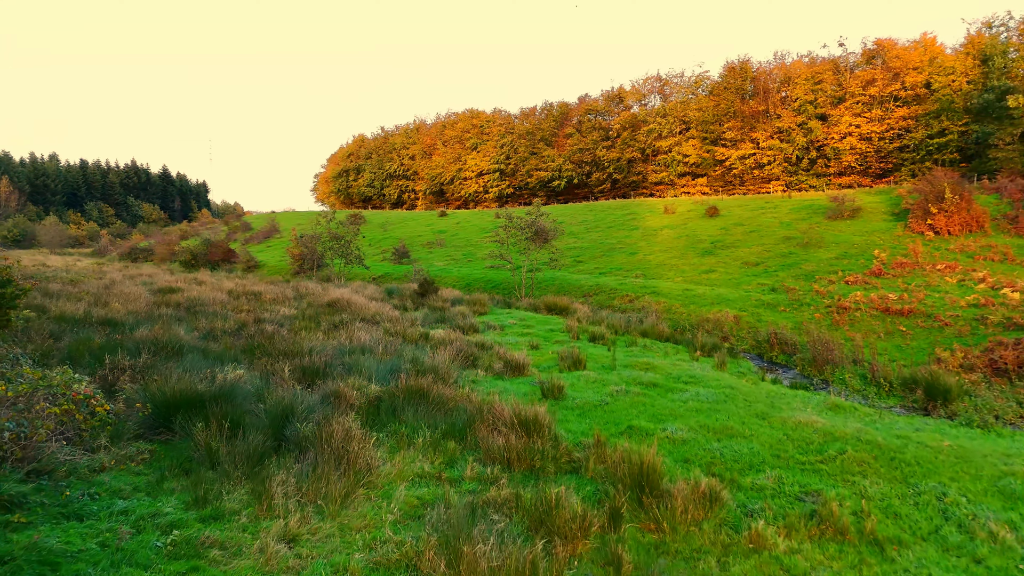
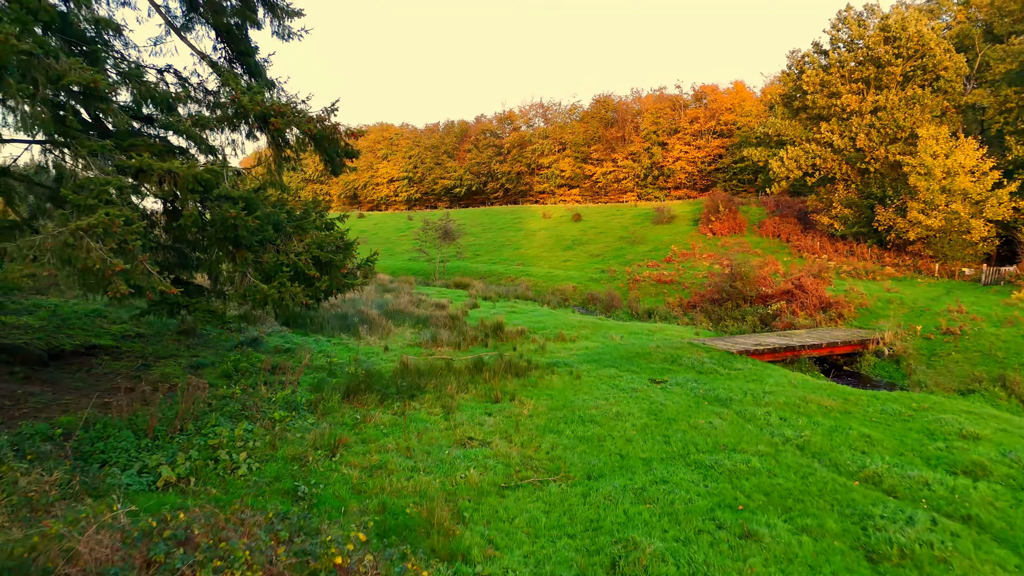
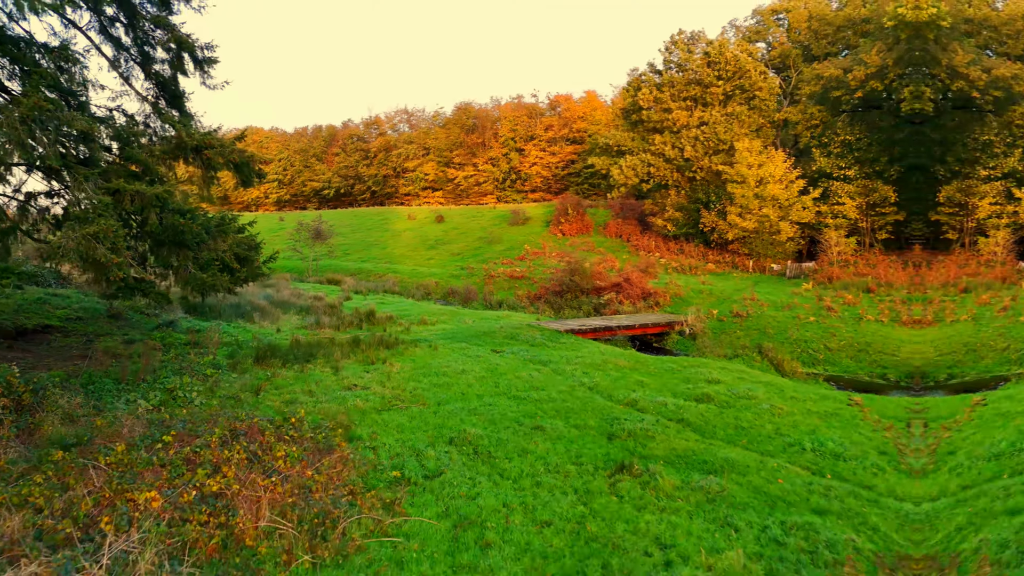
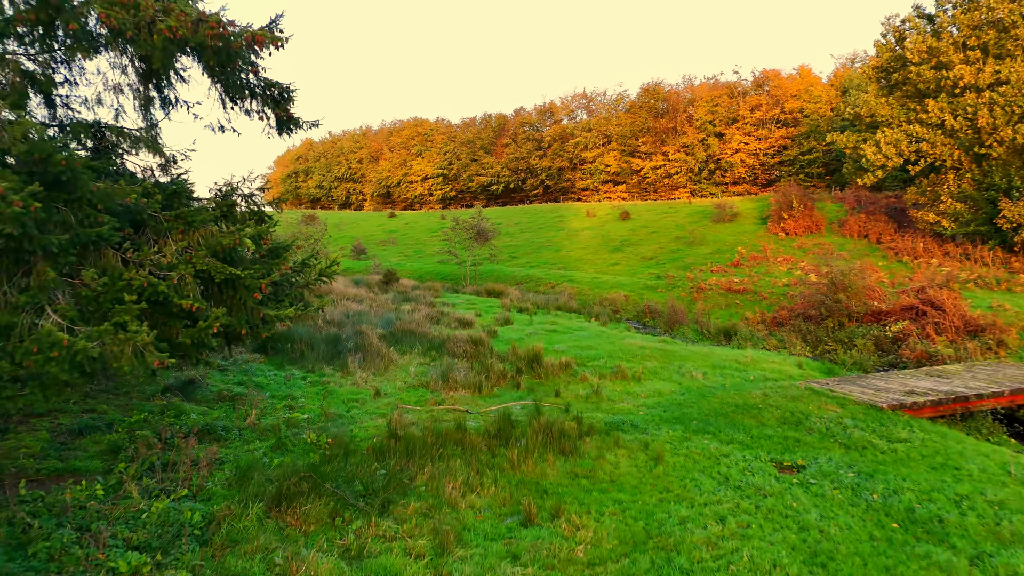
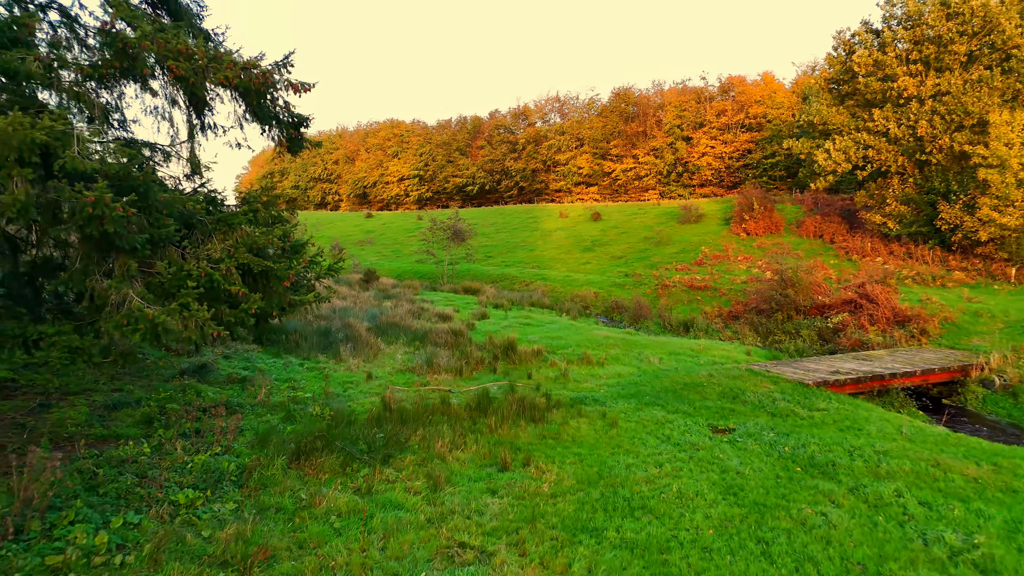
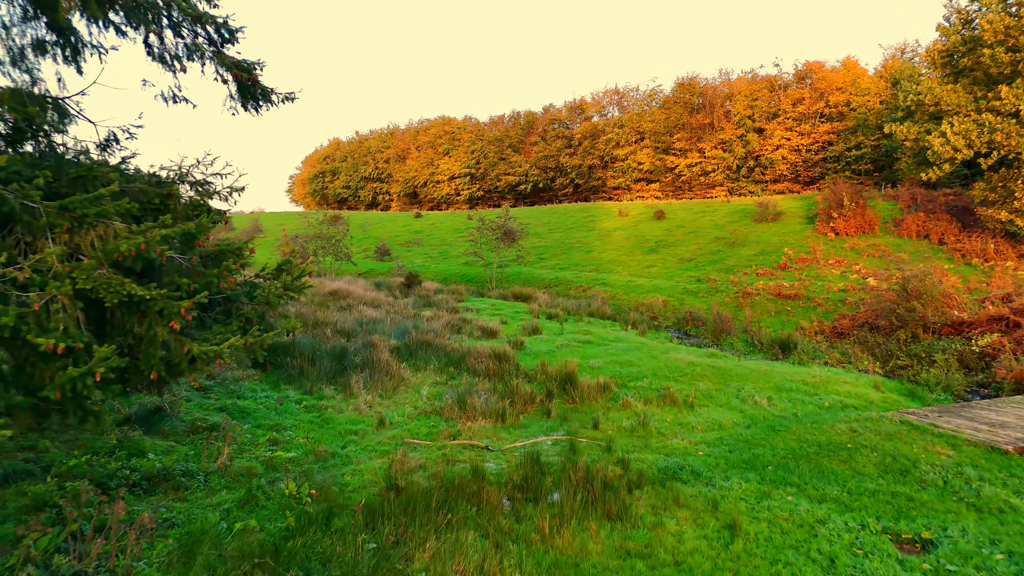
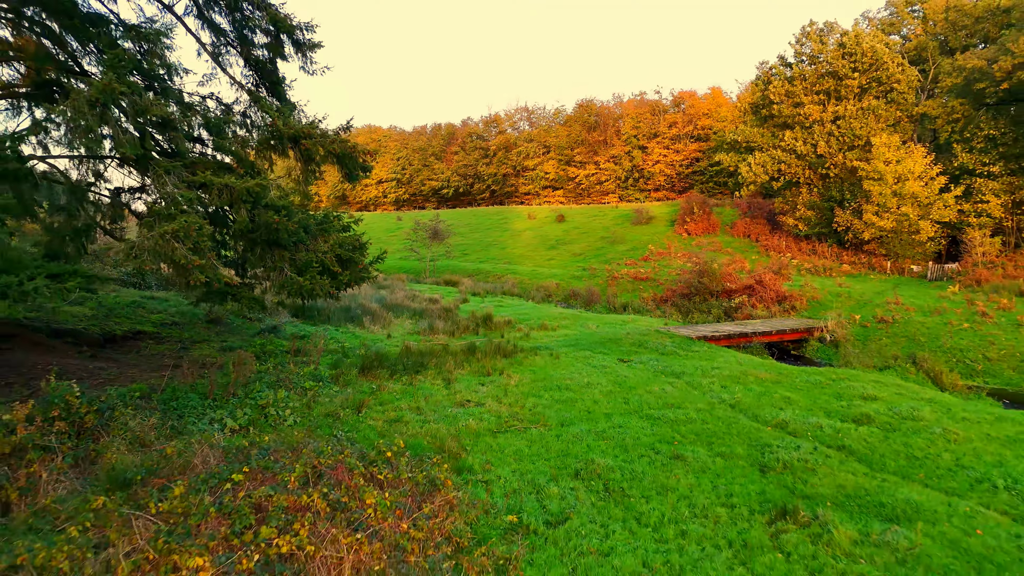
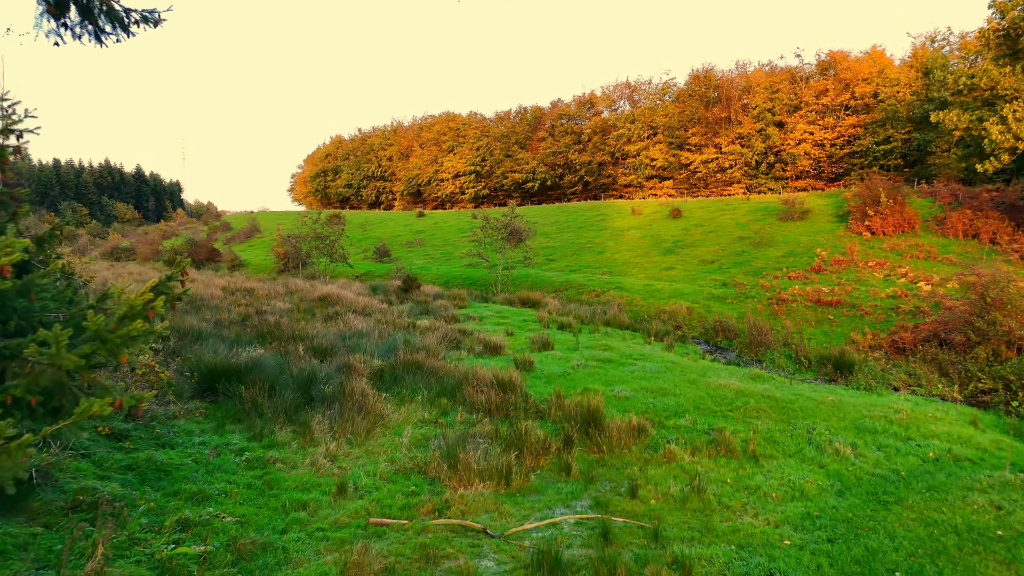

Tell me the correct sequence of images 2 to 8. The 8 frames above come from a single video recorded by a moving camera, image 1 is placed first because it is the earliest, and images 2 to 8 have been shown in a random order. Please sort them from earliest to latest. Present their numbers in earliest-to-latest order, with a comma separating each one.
8, 6, 4, 5, 2, 7, 3
